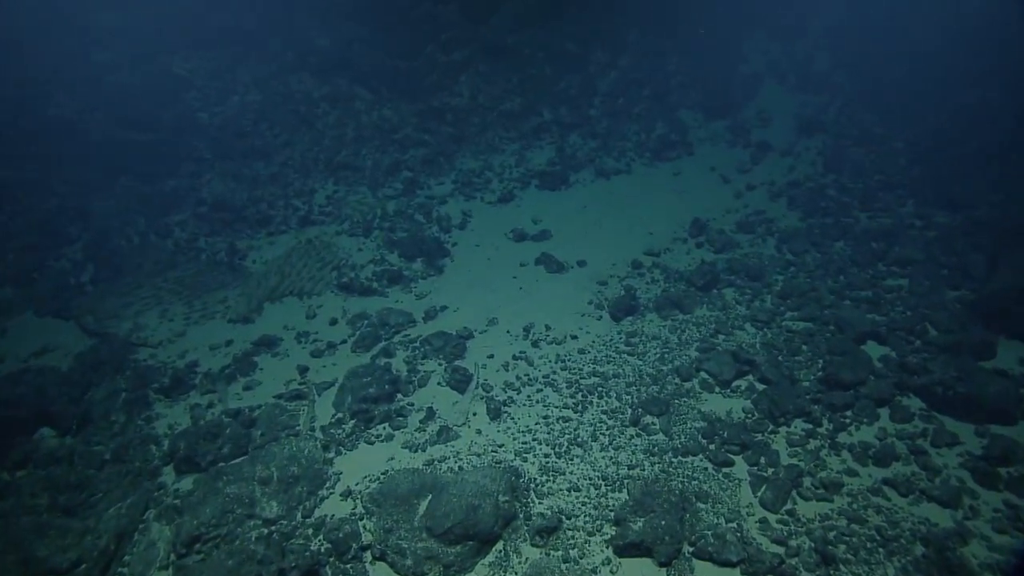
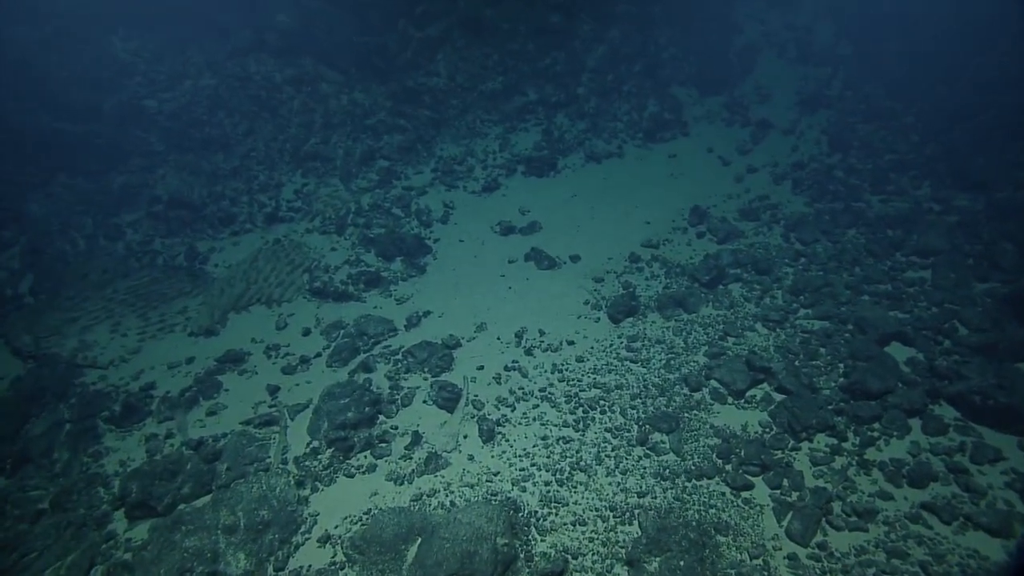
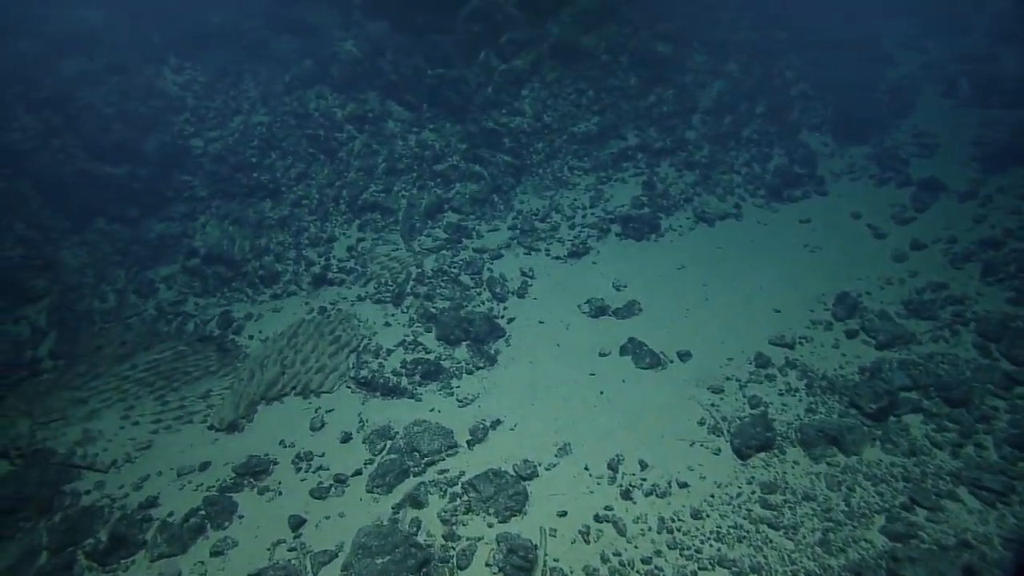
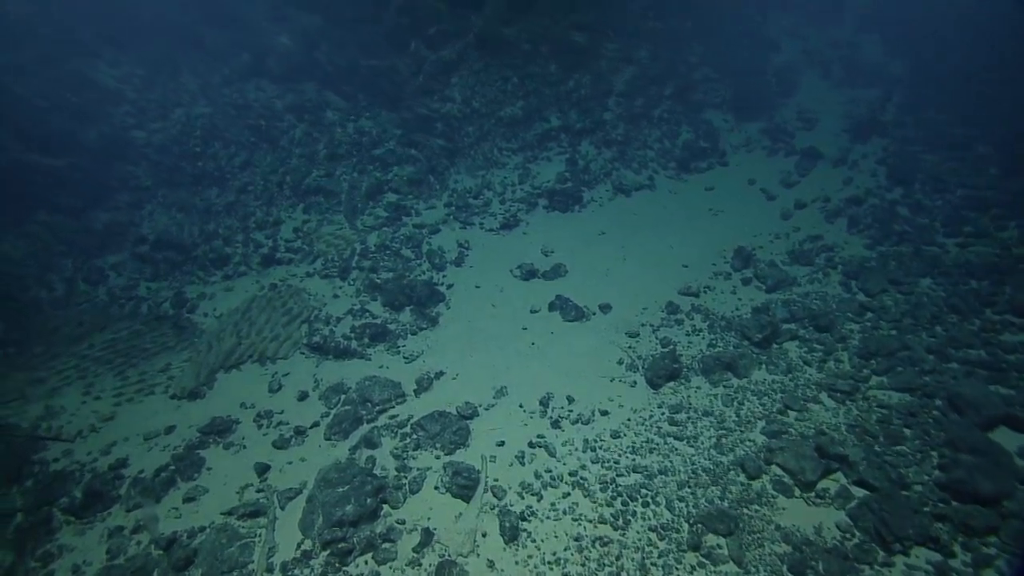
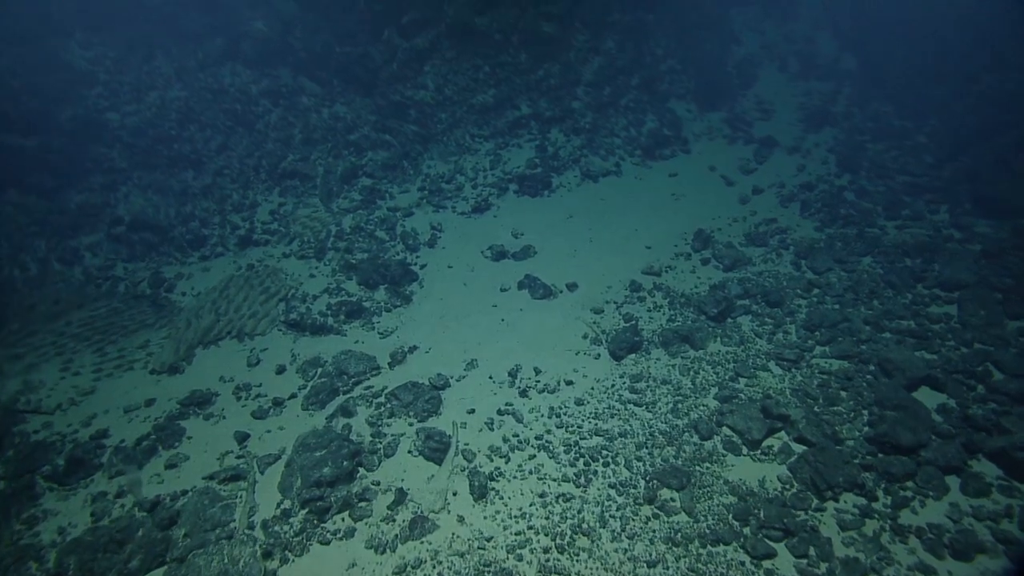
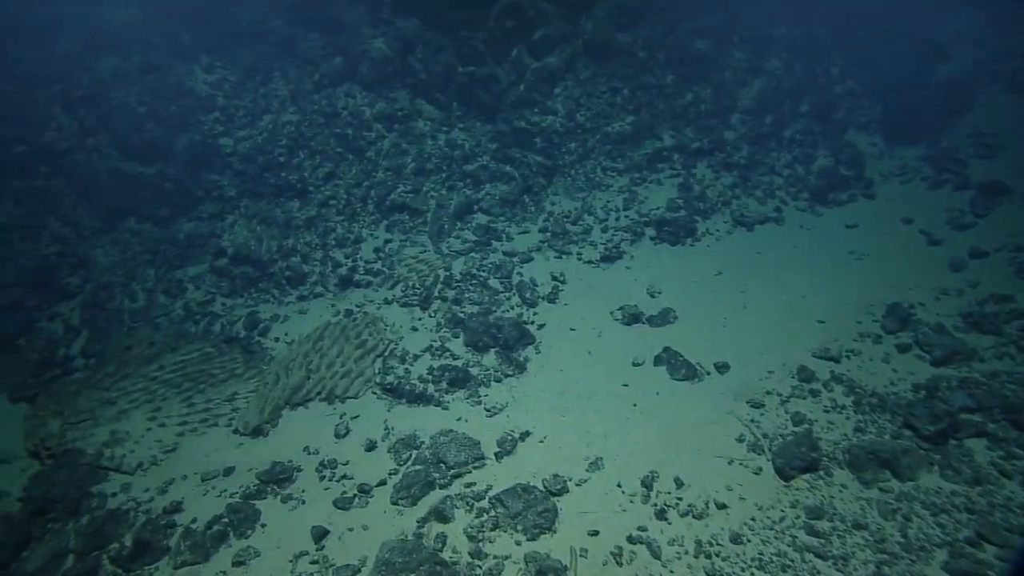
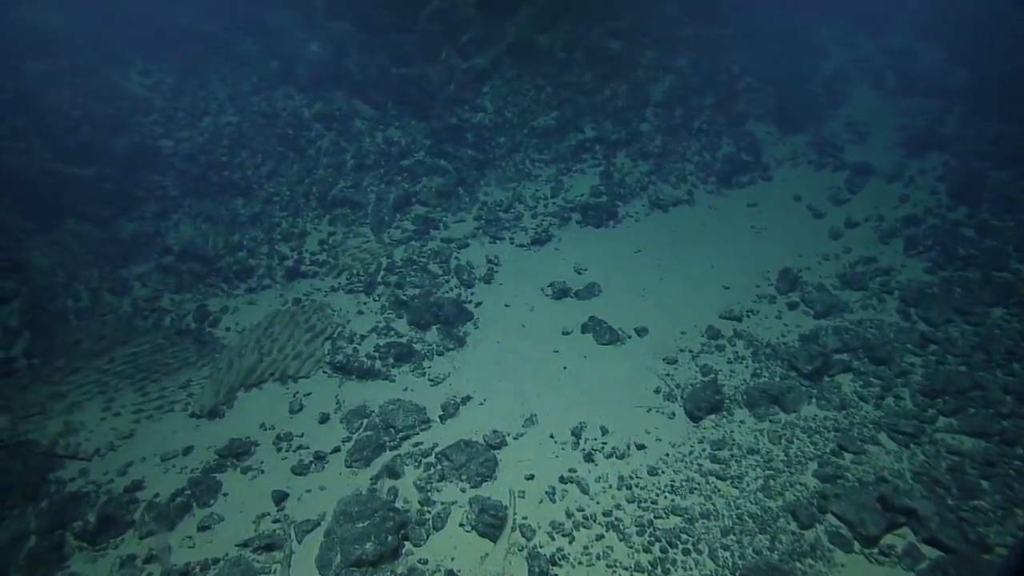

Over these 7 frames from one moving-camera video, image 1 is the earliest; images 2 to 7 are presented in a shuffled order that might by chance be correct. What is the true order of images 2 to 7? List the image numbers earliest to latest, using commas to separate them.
2, 5, 4, 7, 3, 6
